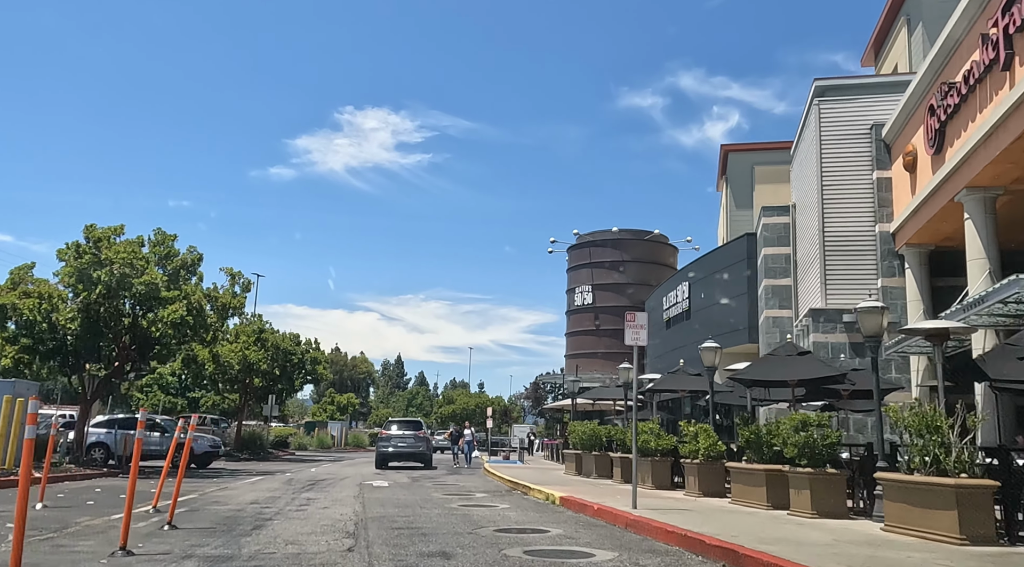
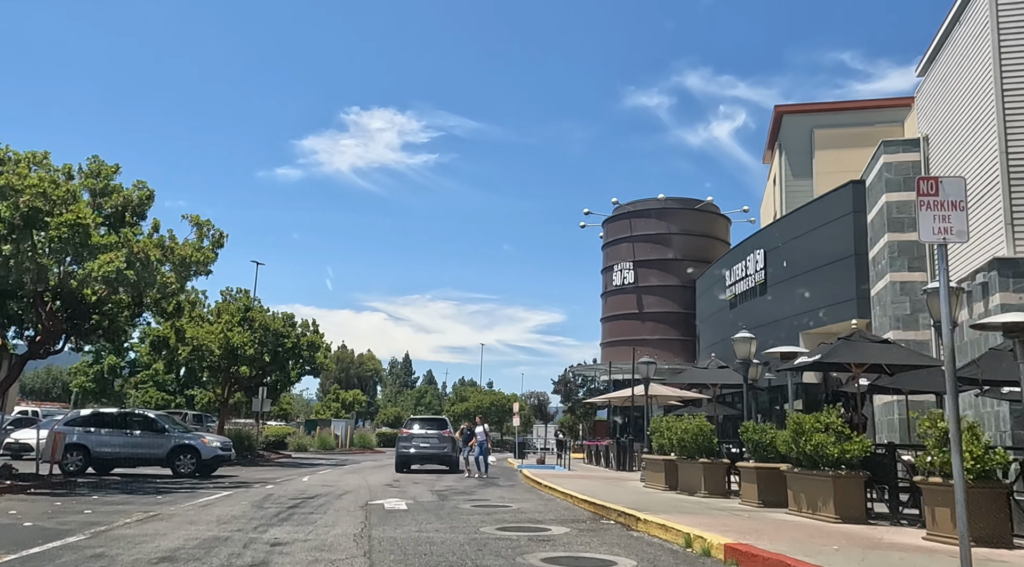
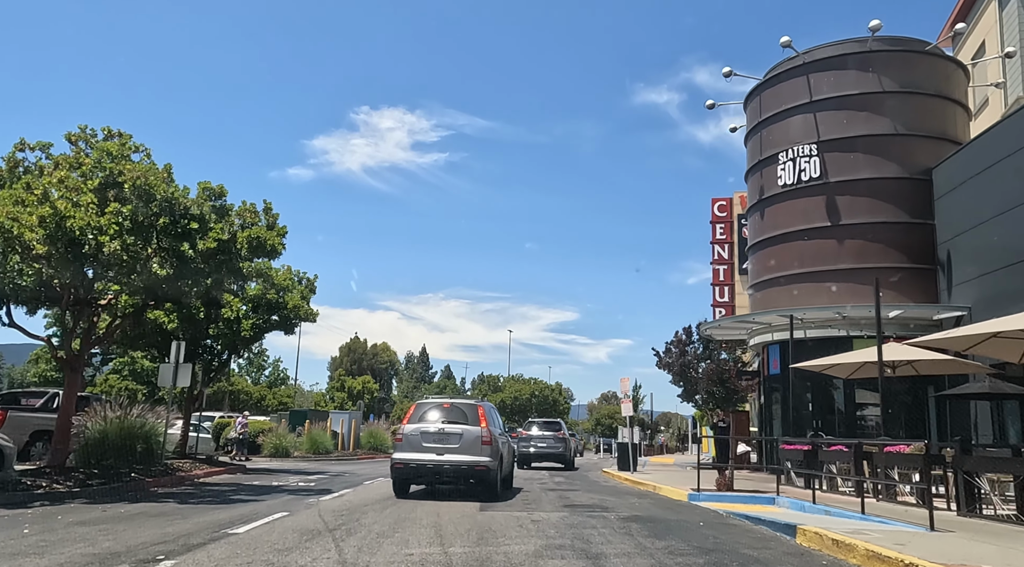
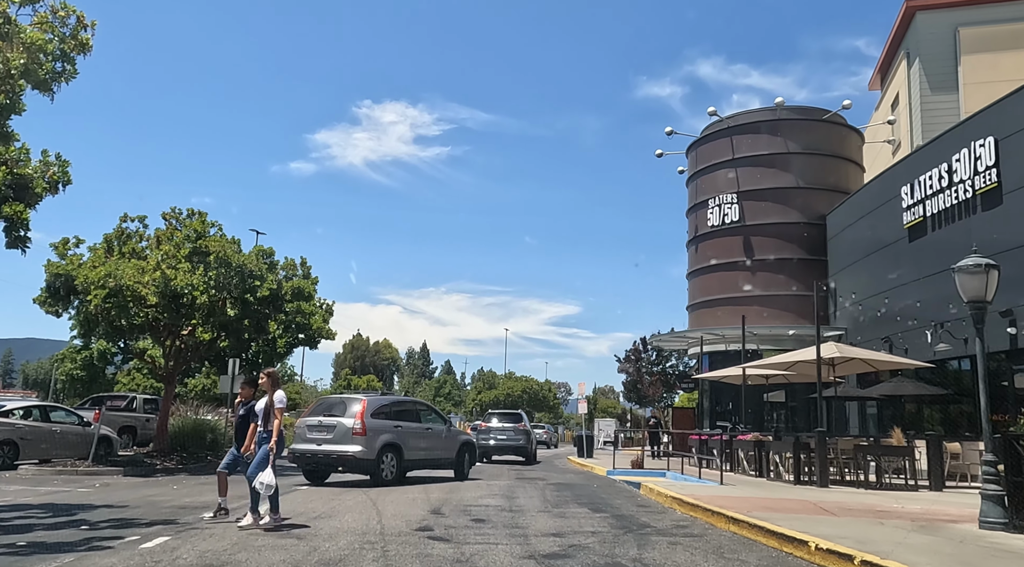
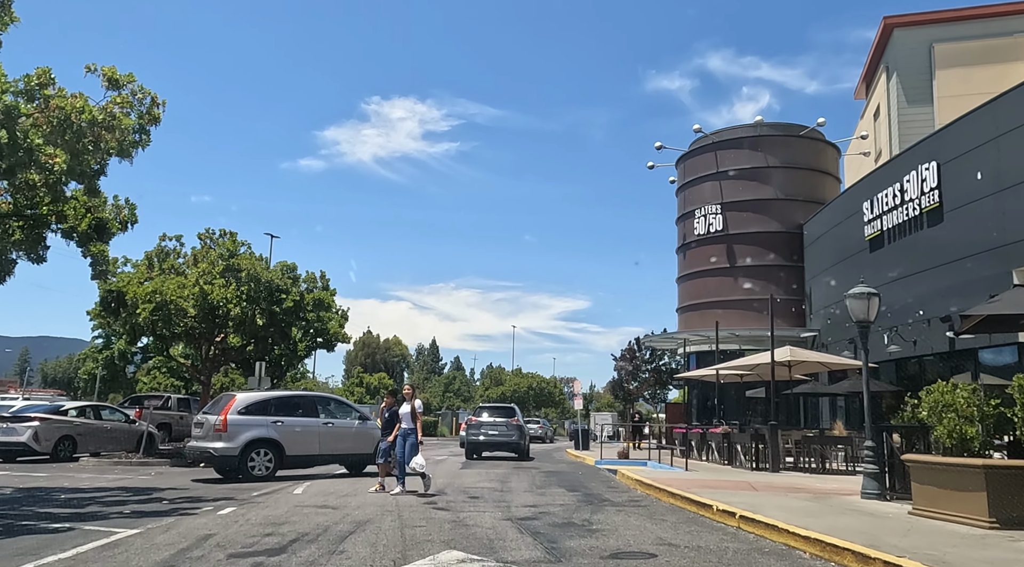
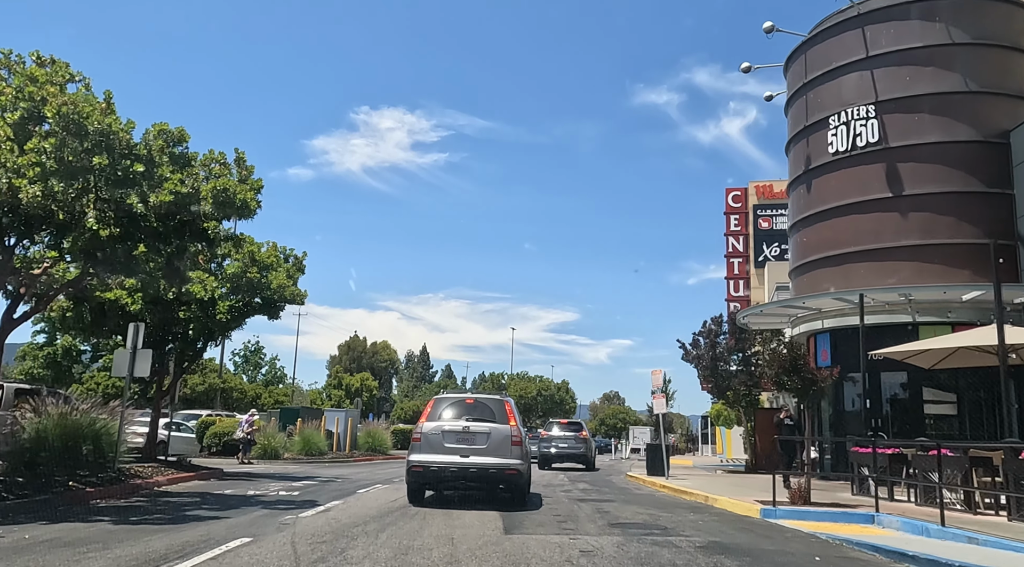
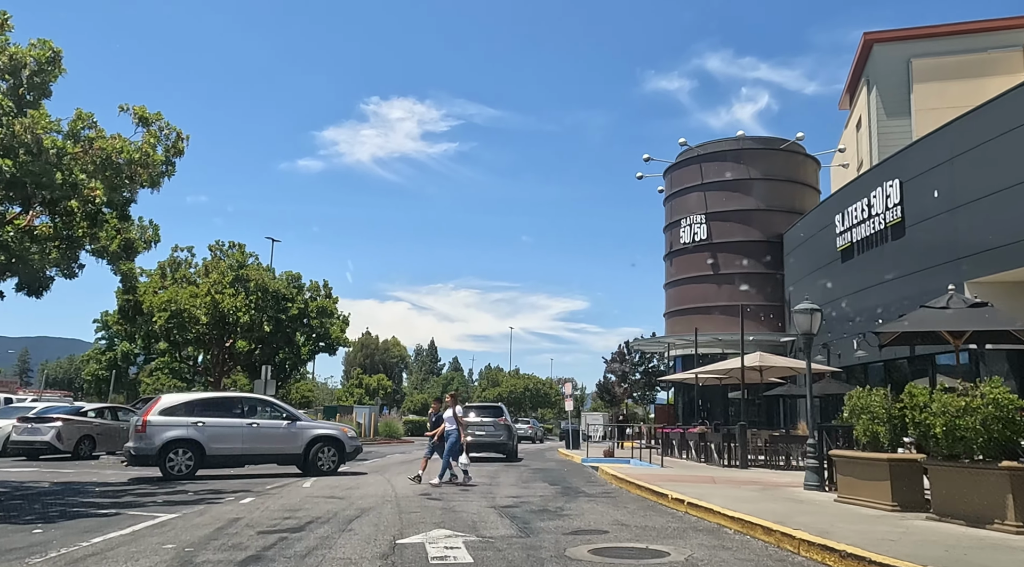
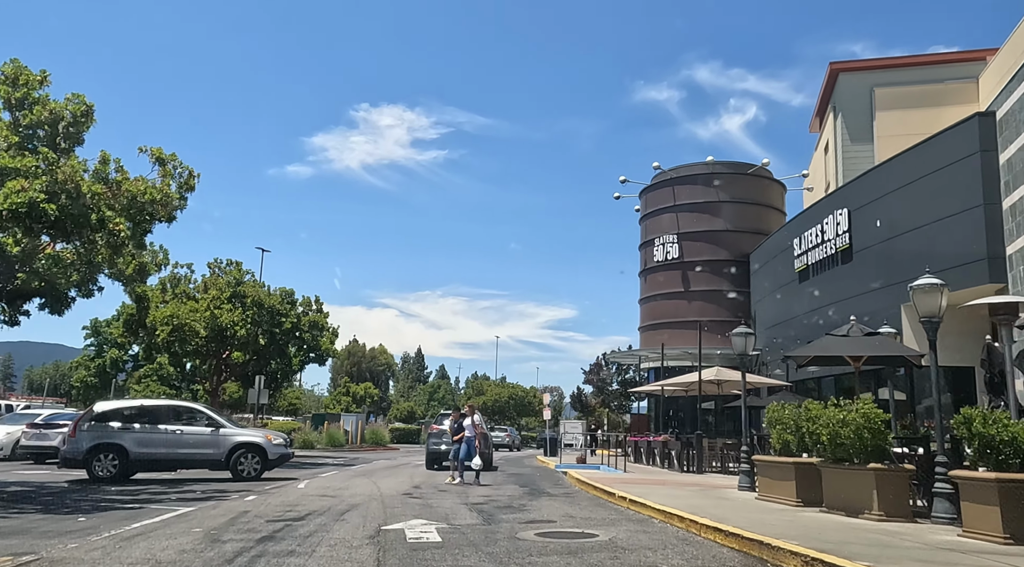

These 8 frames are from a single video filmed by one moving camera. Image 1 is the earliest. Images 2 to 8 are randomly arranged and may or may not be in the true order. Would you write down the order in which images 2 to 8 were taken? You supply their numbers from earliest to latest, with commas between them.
2, 8, 7, 5, 4, 3, 6
